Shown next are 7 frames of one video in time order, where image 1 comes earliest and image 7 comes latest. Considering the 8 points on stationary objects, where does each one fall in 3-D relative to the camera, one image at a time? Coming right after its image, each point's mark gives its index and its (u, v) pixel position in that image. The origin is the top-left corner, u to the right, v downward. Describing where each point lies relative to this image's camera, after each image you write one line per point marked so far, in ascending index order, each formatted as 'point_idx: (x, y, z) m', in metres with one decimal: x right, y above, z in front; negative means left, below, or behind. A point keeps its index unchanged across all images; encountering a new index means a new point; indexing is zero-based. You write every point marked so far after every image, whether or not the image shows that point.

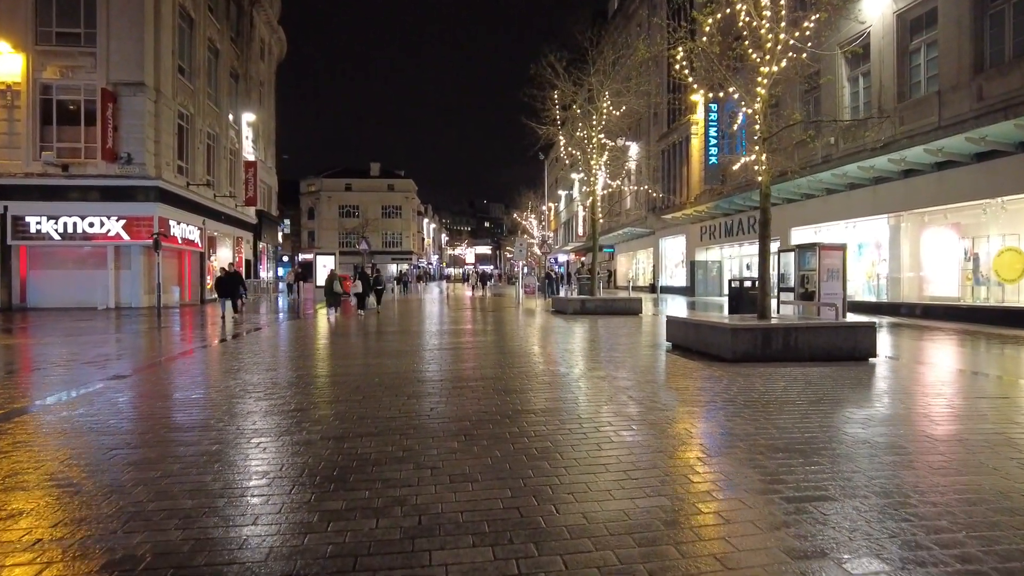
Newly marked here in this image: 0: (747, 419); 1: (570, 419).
0: (+2.1, -1.1, +5.7) m
1: (+0.5, -1.2, +5.7) m
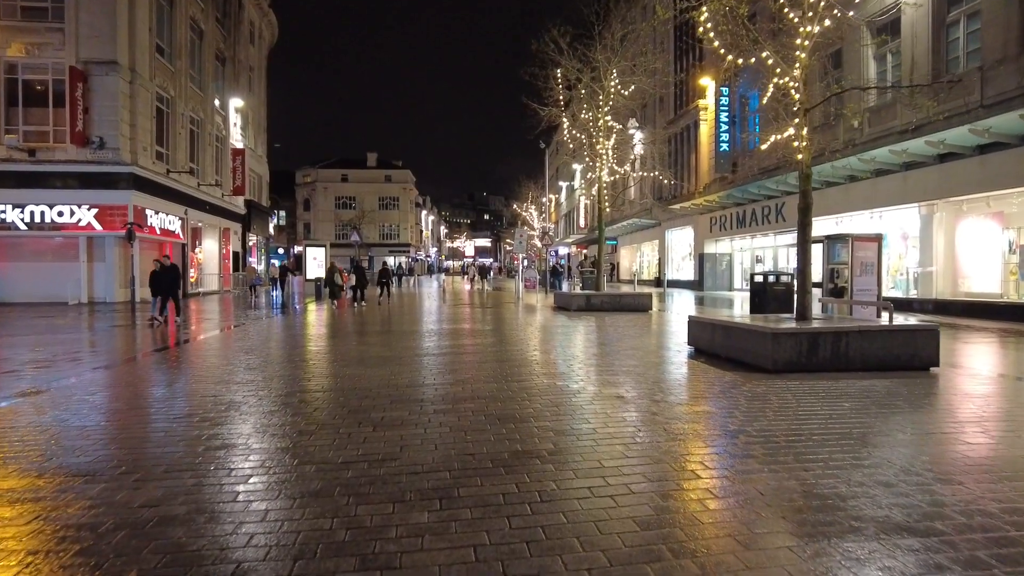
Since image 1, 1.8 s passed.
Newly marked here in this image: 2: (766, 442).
0: (+2.1, -1.2, +4.2) m
1: (+0.5, -1.2, +4.3) m
2: (+1.9, -1.1, +4.7) m
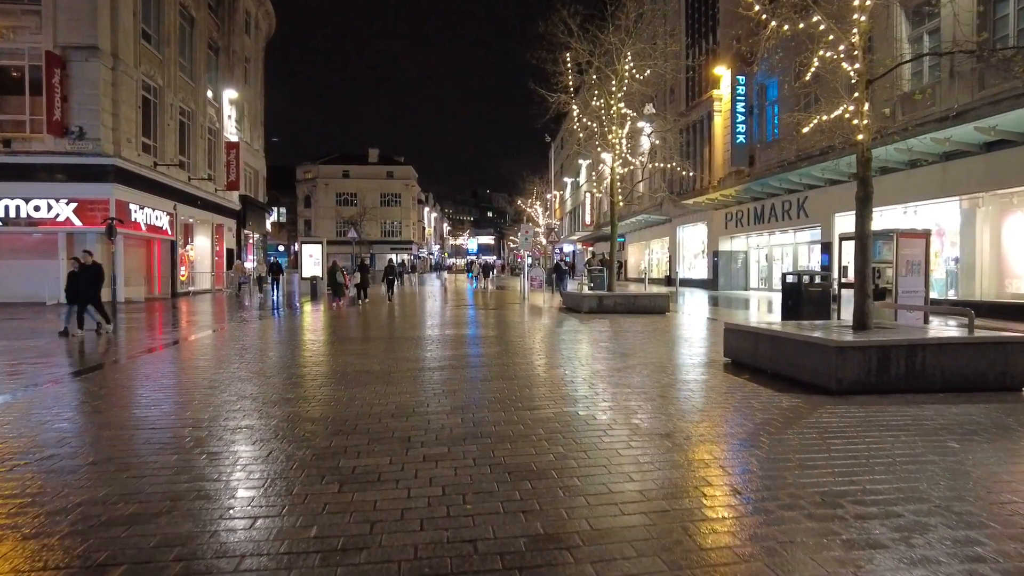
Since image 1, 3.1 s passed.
0: (+2.2, -1.2, +2.9) m
1: (+0.6, -1.2, +2.9) m
2: (+2.0, -1.2, +3.3) m
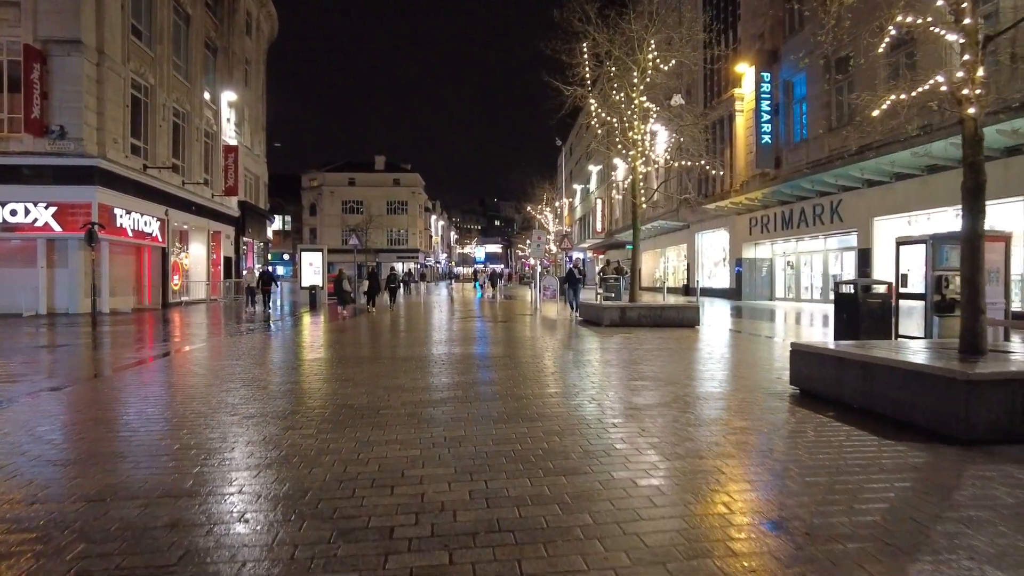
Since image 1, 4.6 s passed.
0: (+2.3, -1.3, +1.3) m
1: (+0.7, -1.3, +1.4) m
2: (+2.1, -1.3, +1.7) m
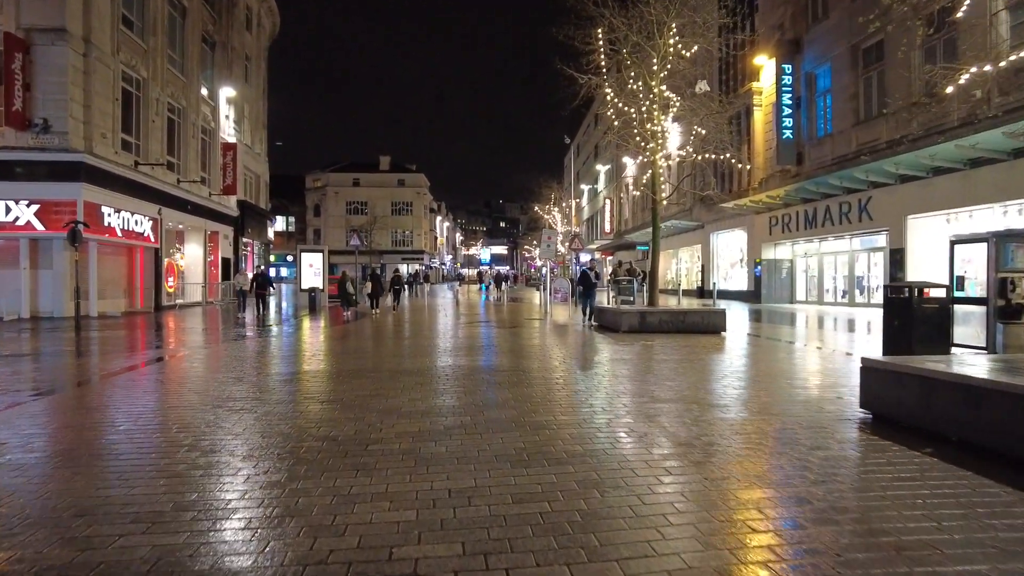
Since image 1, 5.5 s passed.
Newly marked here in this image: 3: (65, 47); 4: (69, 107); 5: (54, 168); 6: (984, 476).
0: (+2.4, -1.3, +0.1) m
1: (+0.8, -1.3, +0.2) m
2: (+2.2, -1.3, +0.6) m
3: (-12.7, +6.8, +18.1) m
4: (-12.6, +5.2, +18.1) m
5: (-13.0, +3.4, +18.0) m
6: (+3.2, -1.3, +4.4) m
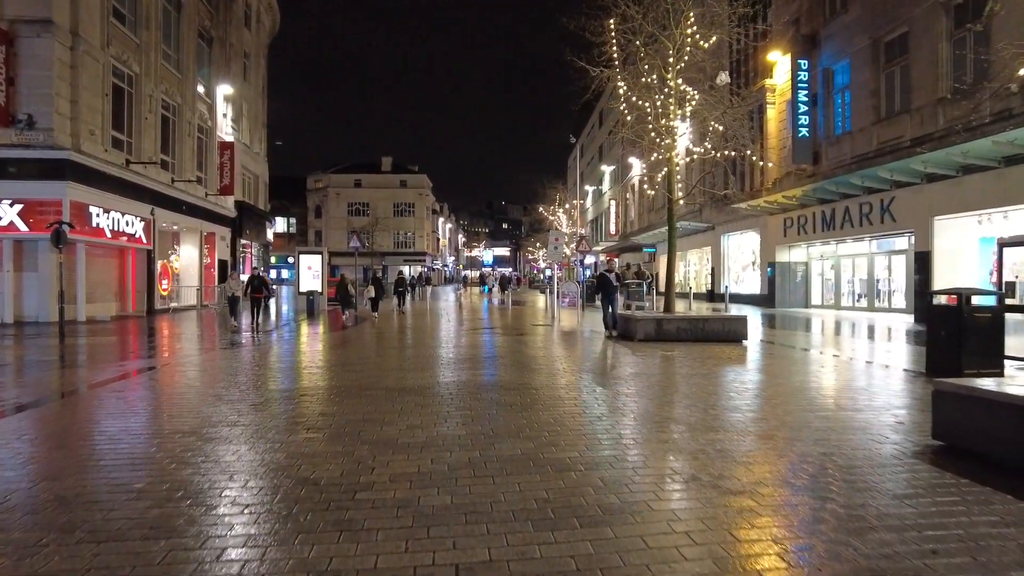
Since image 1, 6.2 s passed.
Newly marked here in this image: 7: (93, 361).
0: (+2.5, -1.4, -0.8) m
1: (+1.0, -1.4, -0.6) m
2: (+2.3, -1.4, -0.3) m
3: (-12.5, +6.7, +17.3) m
4: (-12.4, +5.1, +17.3) m
5: (-12.8, +3.3, +17.2) m
6: (+3.3, -1.4, +3.5) m
7: (-9.4, -1.6, +14.1) m
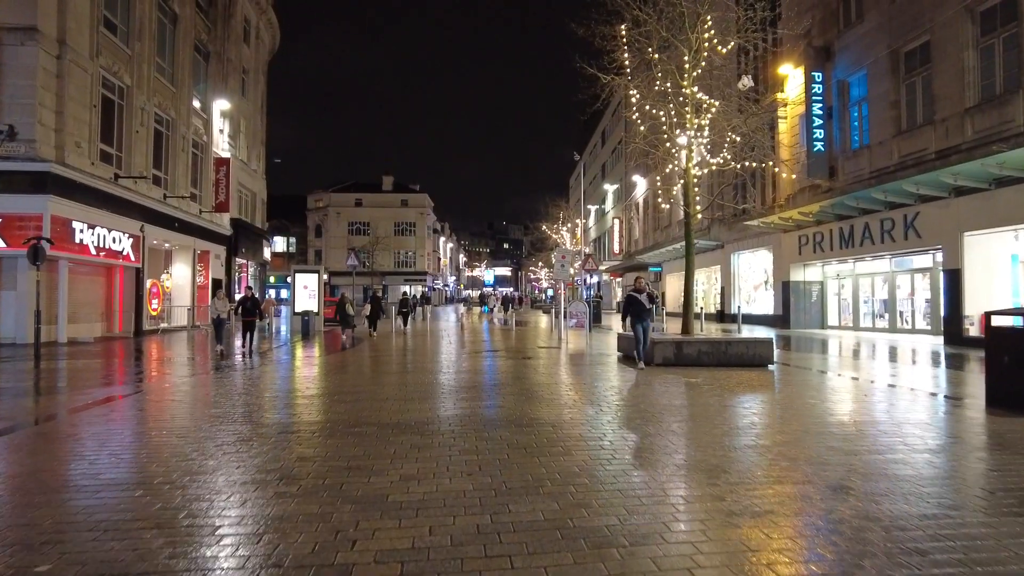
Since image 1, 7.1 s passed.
0: (+2.6, -1.3, -1.8) m
1: (+1.1, -1.3, -1.7) m
2: (+2.4, -1.3, -1.3) m
3: (-12.4, +6.2, +16.5) m
4: (-12.3, +4.6, +16.5) m
5: (-12.7, +2.8, +16.4) m
6: (+3.4, -1.4, +2.5) m
7: (-9.3, -2.0, +13.1) m
